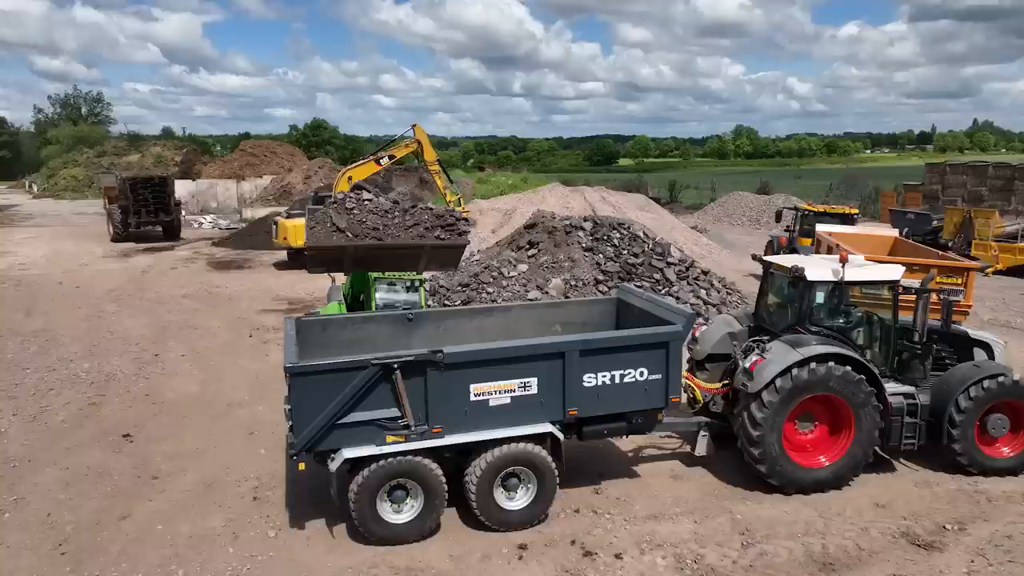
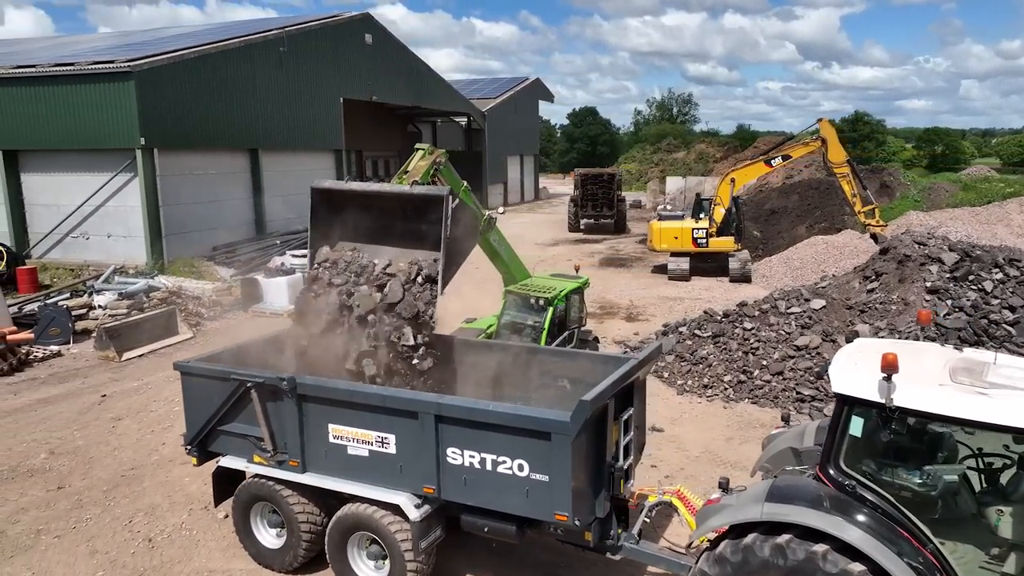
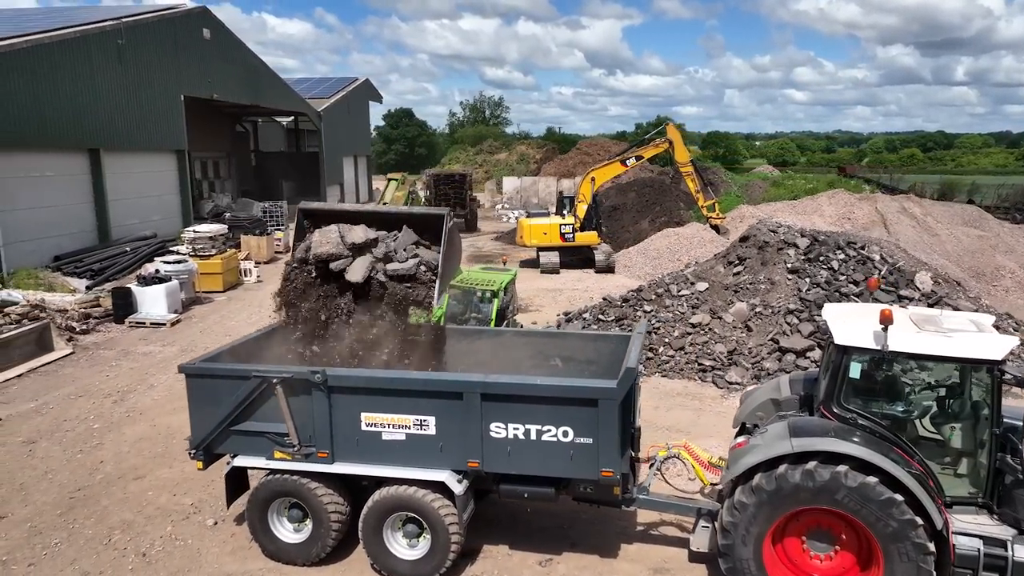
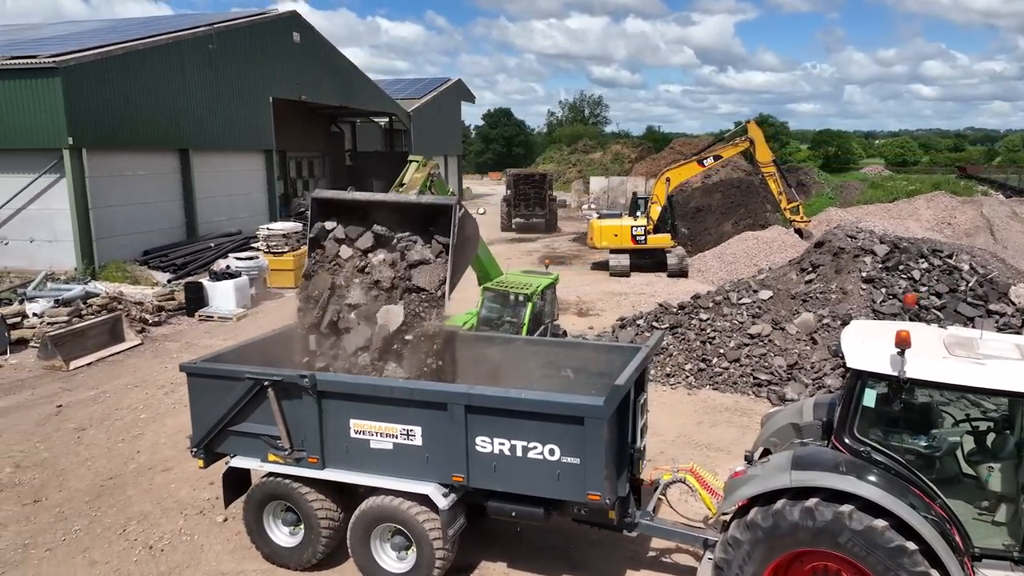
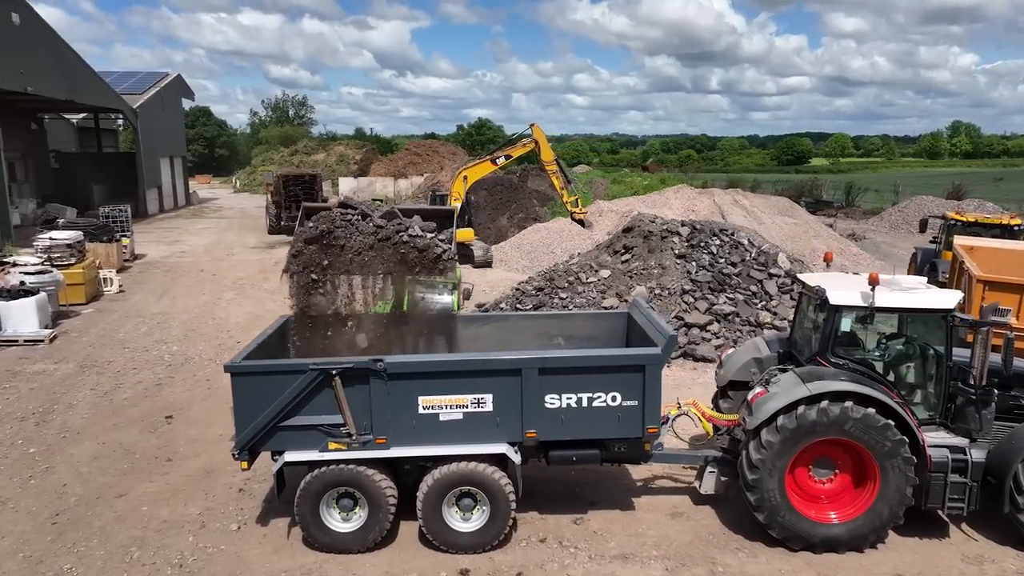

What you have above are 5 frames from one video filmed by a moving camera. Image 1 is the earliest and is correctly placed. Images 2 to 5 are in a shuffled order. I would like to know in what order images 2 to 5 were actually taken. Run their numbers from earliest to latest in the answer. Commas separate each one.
5, 3, 4, 2
